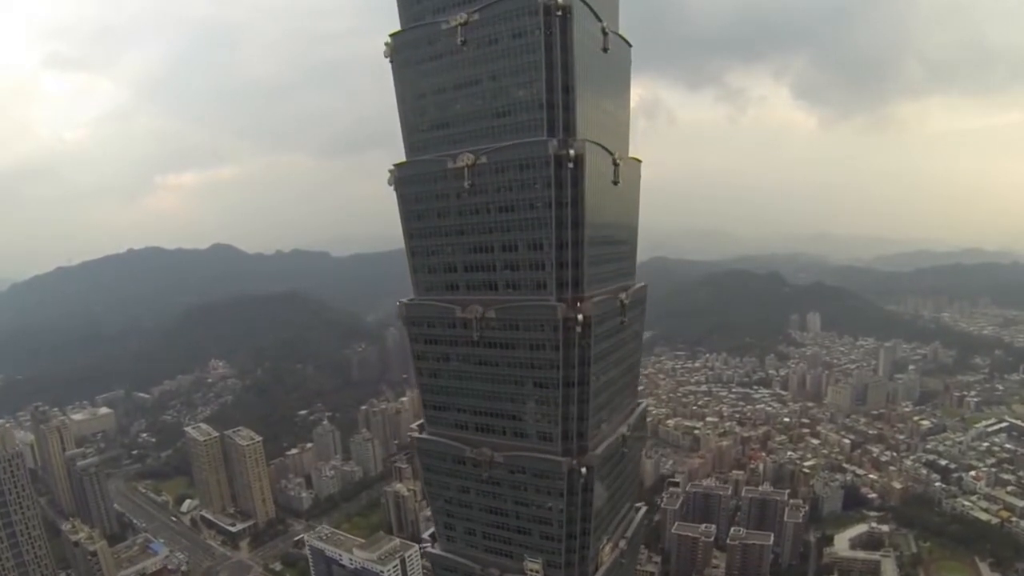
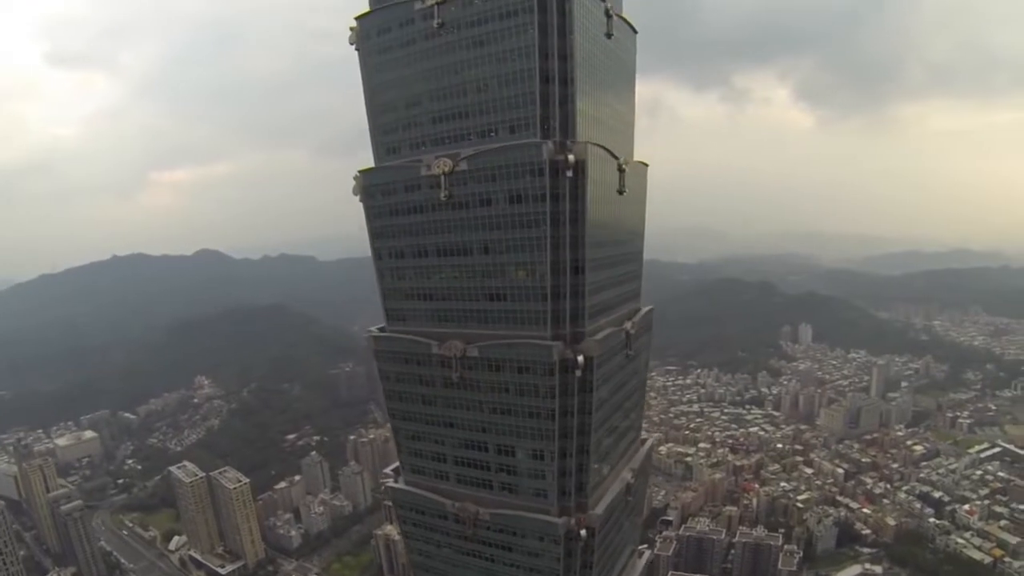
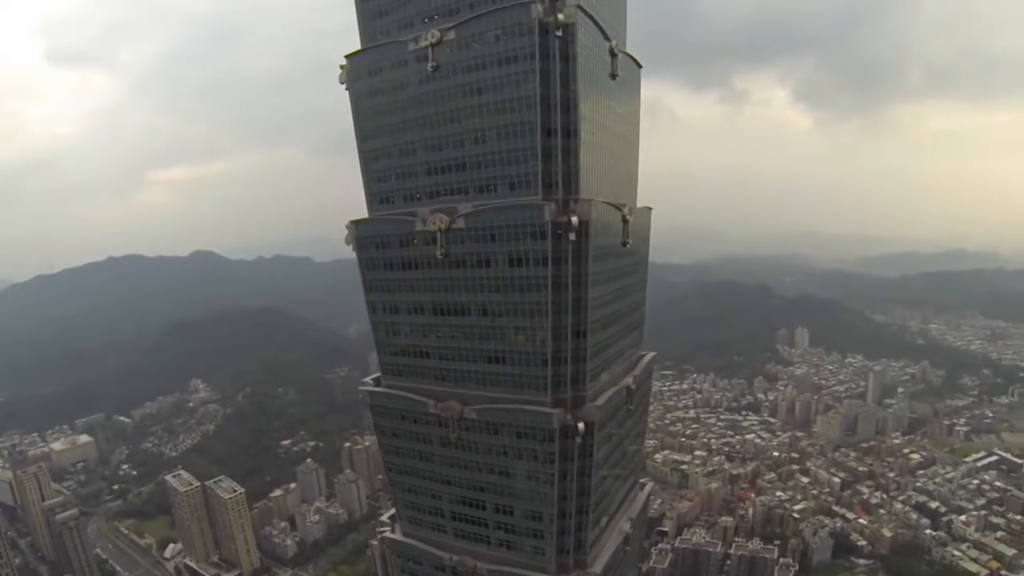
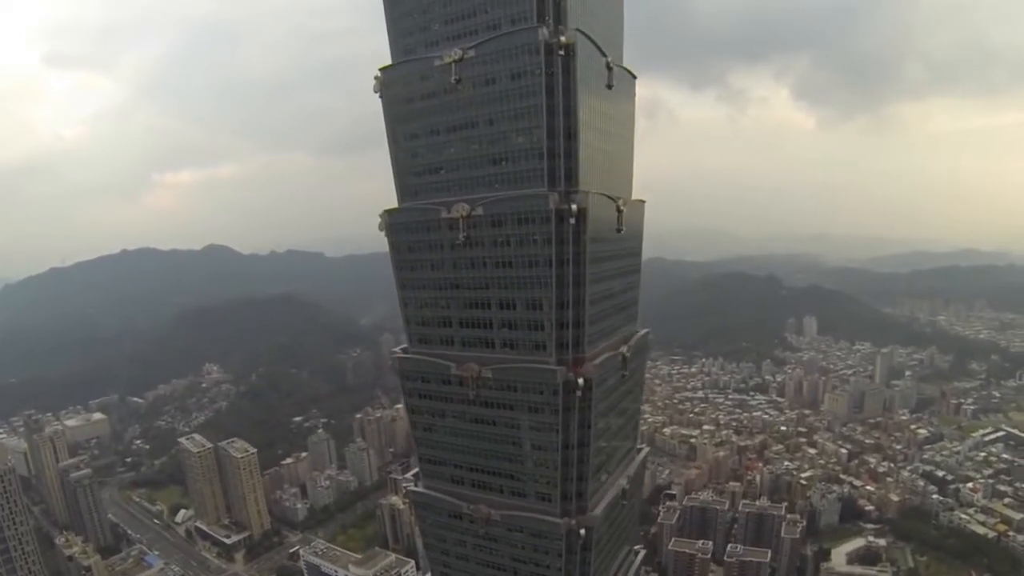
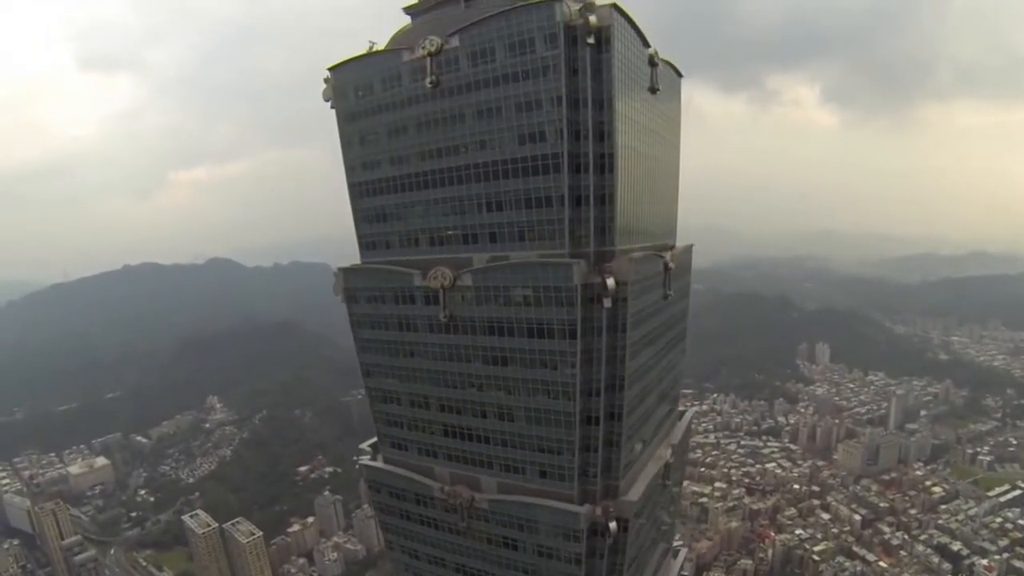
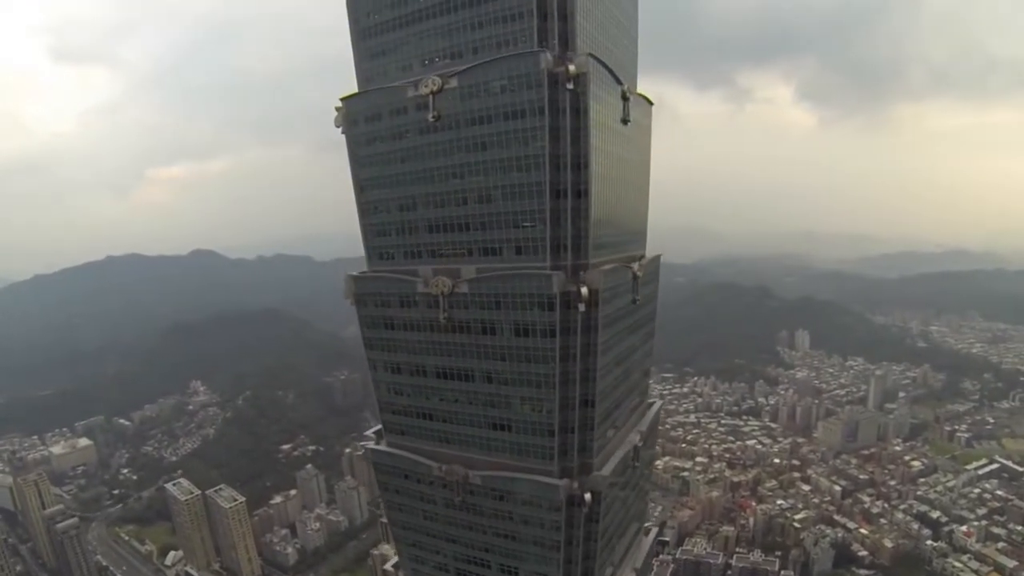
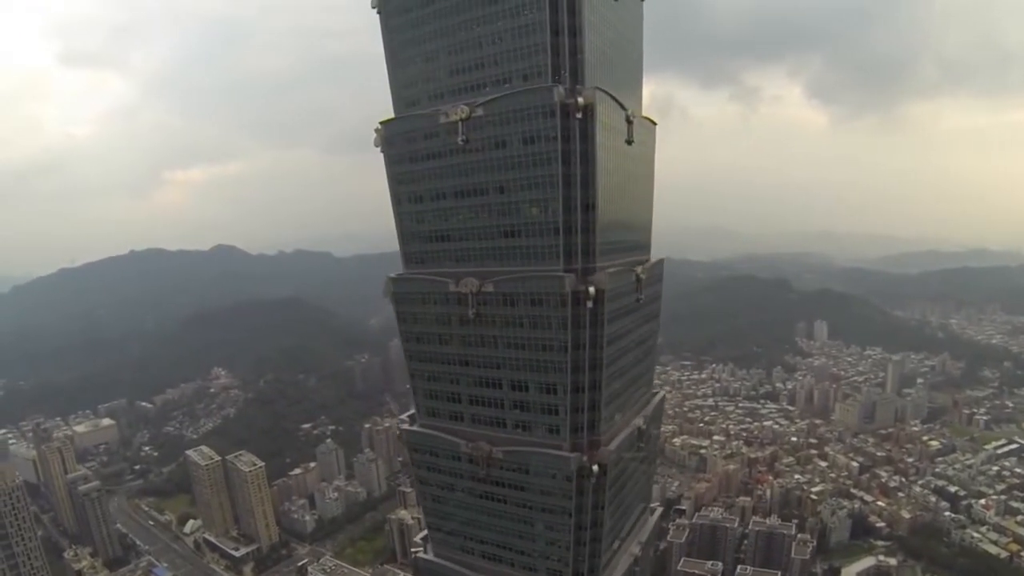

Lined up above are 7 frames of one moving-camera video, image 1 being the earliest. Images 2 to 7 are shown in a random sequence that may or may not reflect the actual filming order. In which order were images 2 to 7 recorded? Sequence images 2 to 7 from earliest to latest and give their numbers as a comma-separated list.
4, 7, 2, 3, 6, 5
